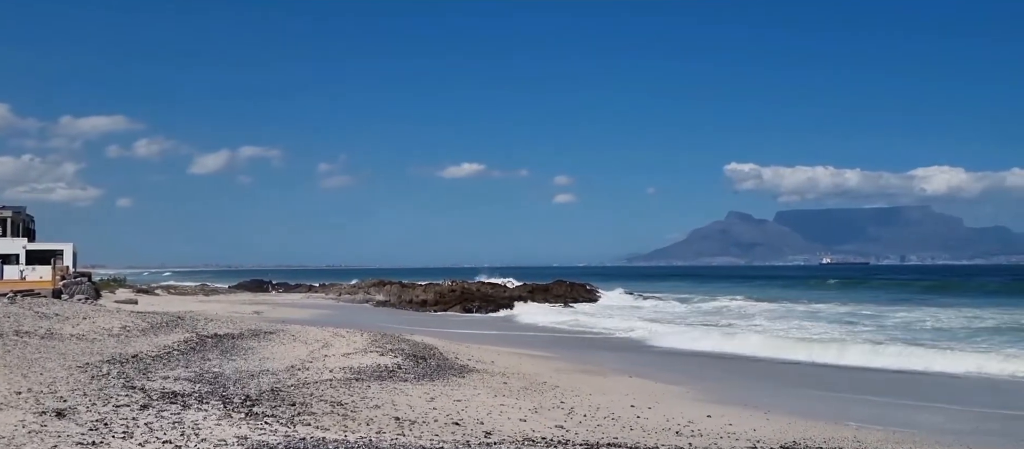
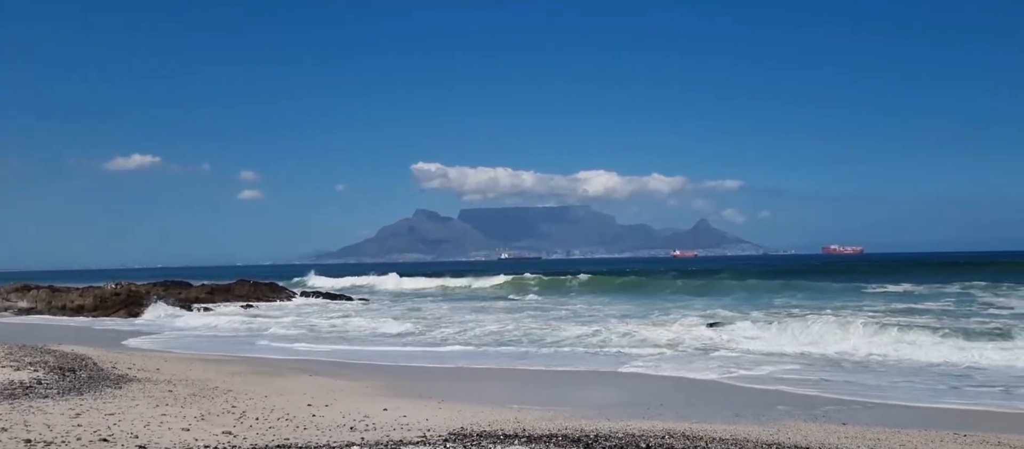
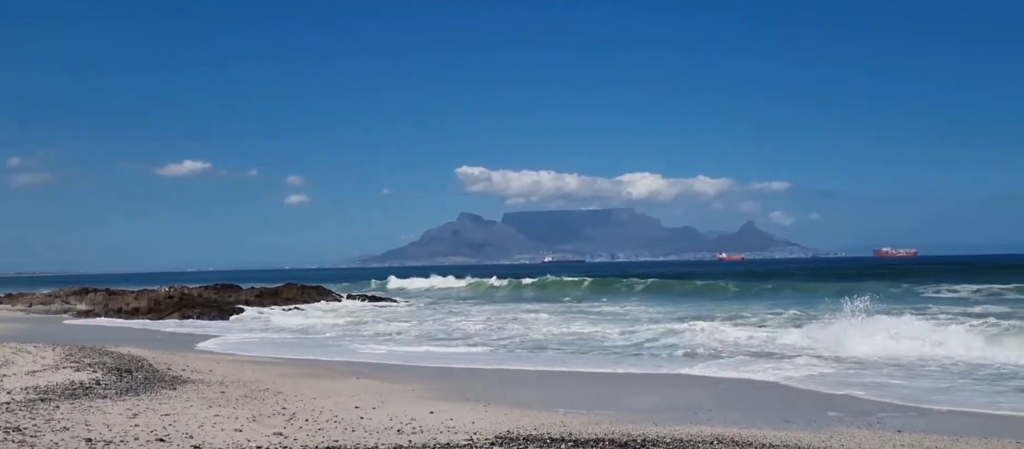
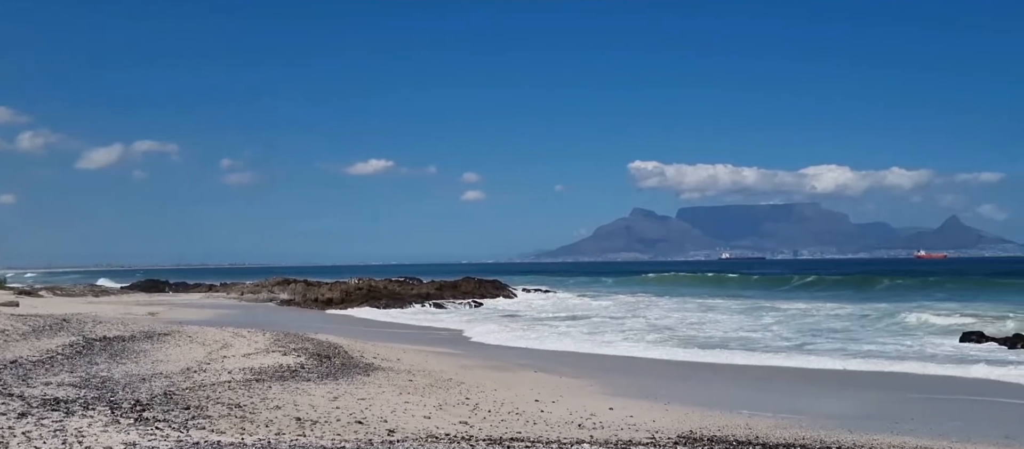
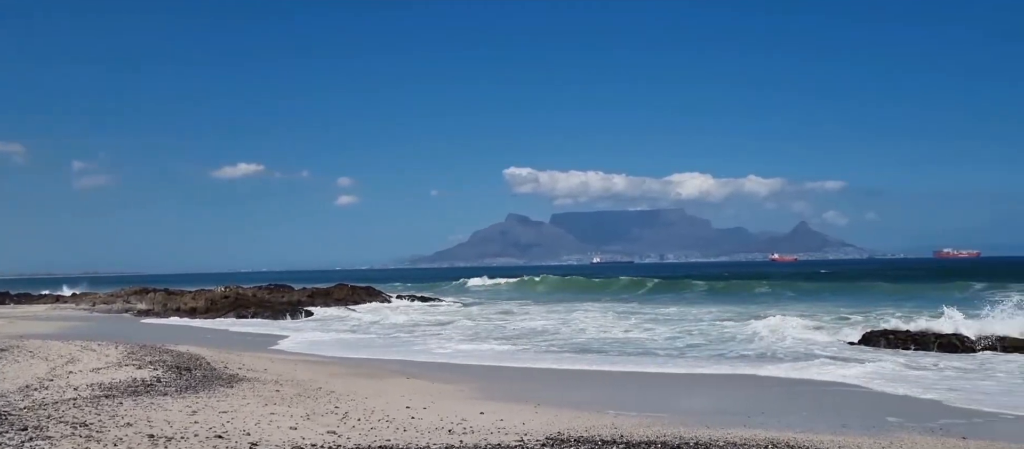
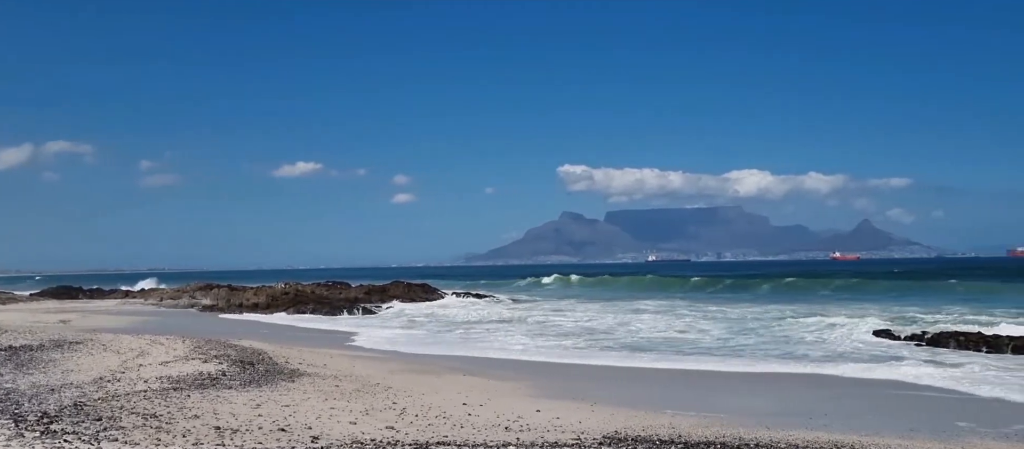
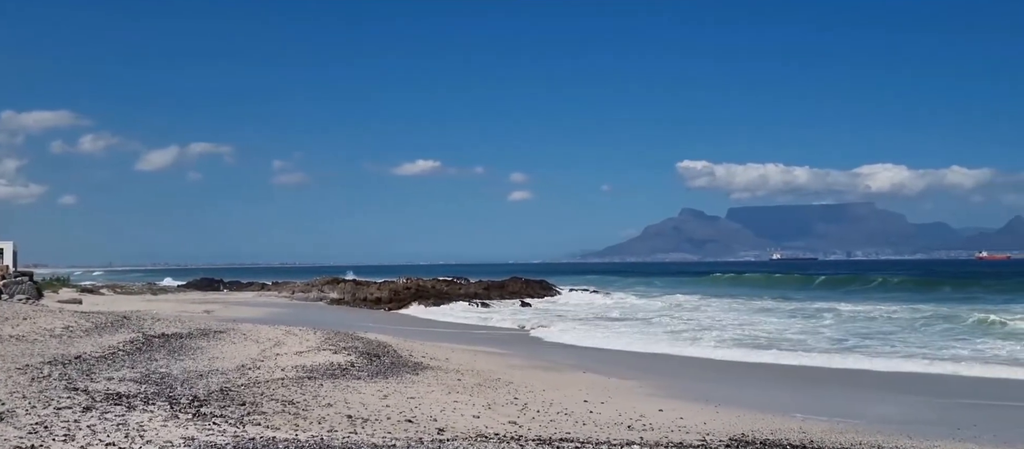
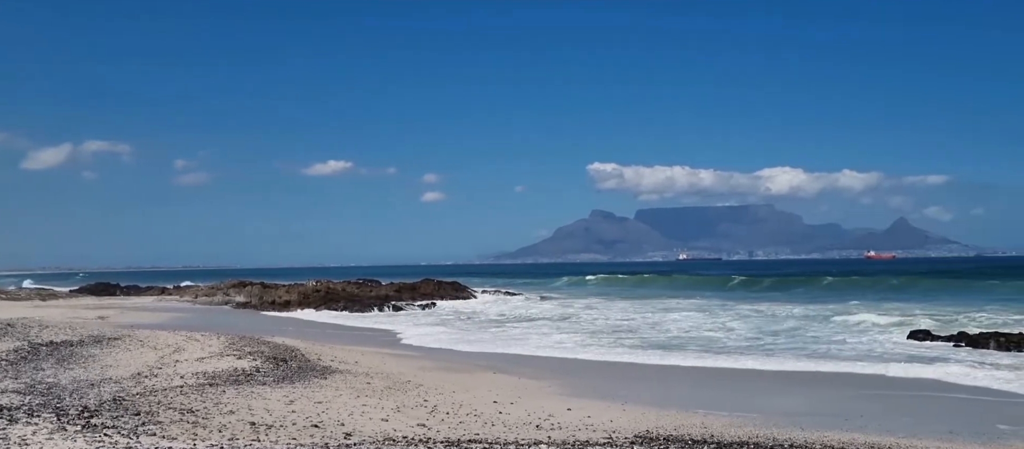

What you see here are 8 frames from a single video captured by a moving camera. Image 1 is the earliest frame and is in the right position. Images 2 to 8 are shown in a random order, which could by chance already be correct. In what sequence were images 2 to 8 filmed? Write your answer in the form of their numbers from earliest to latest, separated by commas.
7, 4, 8, 6, 5, 3, 2
